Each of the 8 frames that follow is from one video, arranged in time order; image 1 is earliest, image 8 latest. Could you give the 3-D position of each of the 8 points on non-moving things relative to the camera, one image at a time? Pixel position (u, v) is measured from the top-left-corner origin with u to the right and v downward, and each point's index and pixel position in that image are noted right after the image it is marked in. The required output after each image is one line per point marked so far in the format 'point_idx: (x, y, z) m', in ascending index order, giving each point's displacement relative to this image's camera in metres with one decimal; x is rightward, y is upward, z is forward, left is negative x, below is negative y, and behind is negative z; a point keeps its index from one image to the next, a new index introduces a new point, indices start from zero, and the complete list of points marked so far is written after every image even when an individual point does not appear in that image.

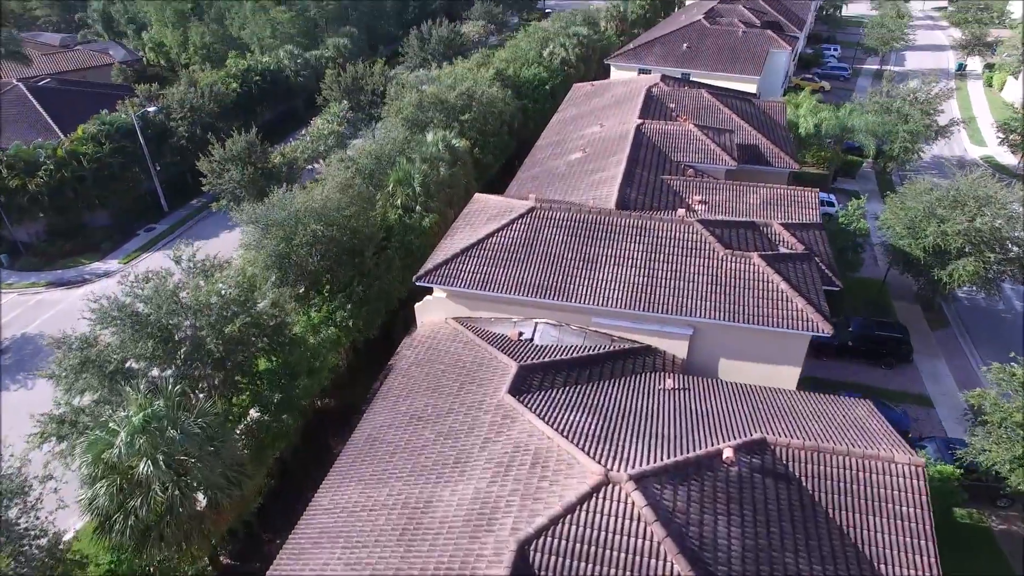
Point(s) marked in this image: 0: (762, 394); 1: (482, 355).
0: (+5.7, -2.4, +15.0) m
1: (-0.7, -1.6, +15.5) m
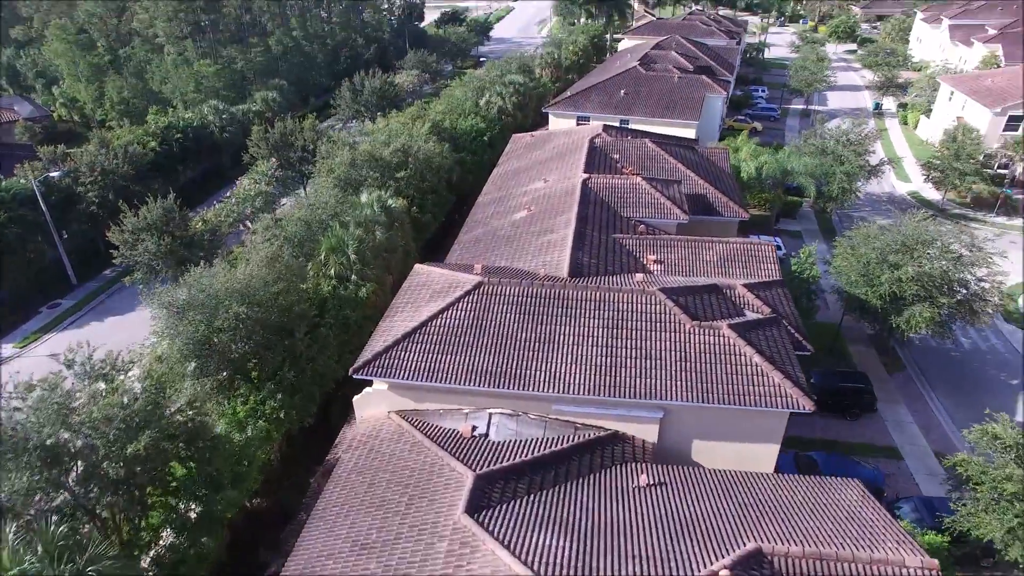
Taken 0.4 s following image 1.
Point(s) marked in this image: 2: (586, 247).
0: (+4.8, -4.0, +13.6) m
1: (-1.7, -3.6, +13.5) m
2: (+2.2, +1.2, +19.6) m
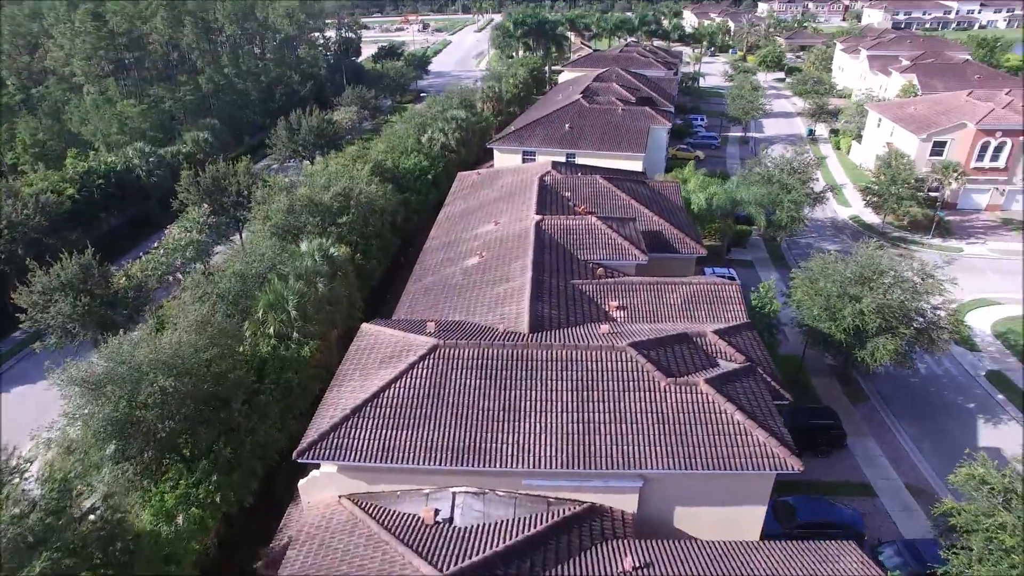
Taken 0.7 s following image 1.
0: (+4.3, -5.1, +12.5) m
1: (-2.2, -4.9, +11.9) m
2: (+1.0, -0.2, +18.5) m
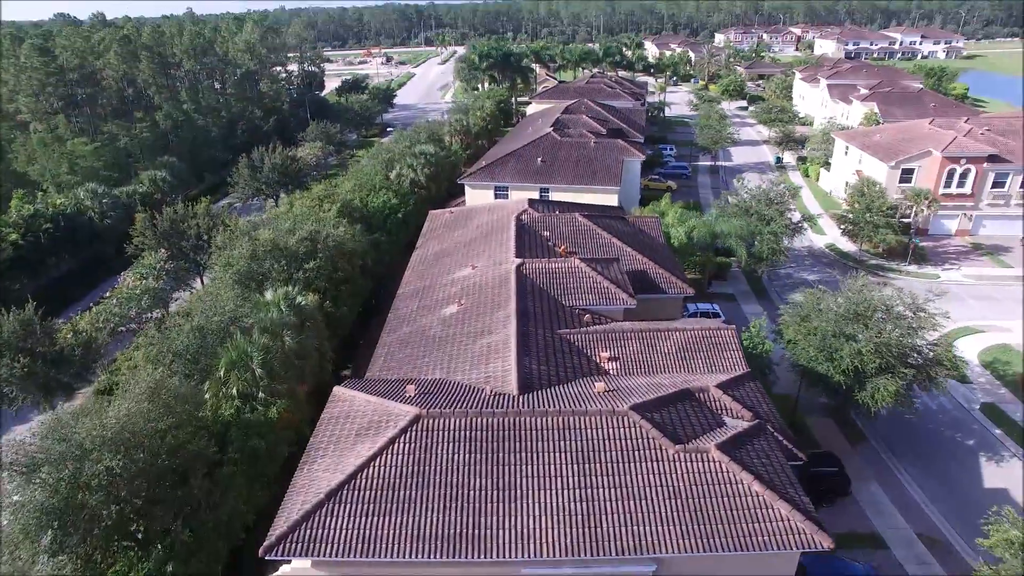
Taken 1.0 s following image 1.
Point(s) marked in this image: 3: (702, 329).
0: (+4.3, -6.1, +11.1) m
1: (-2.1, -6.1, +10.3) m
2: (+0.6, -1.6, +17.2) m
3: (+5.4, -1.2, +18.6) m
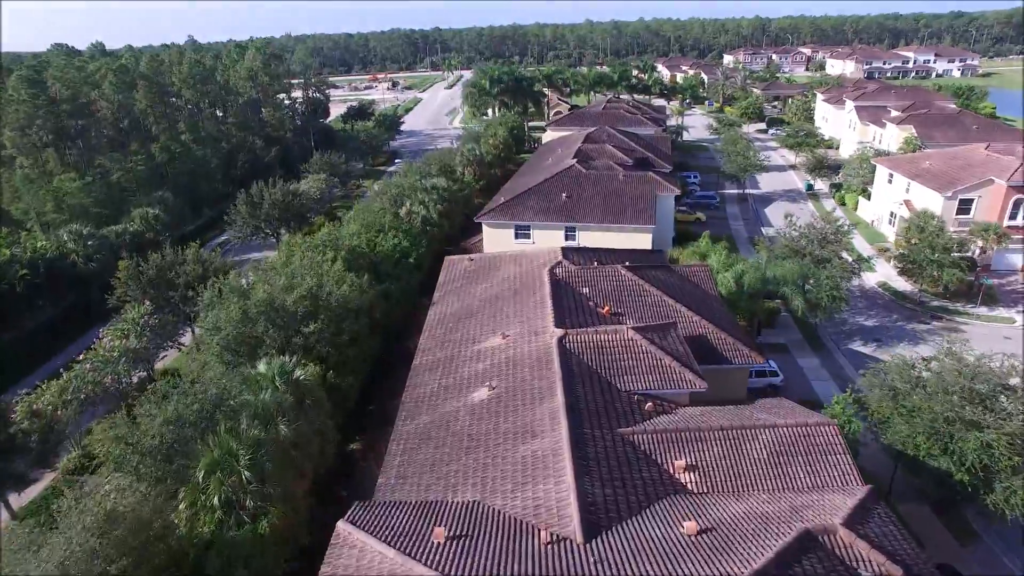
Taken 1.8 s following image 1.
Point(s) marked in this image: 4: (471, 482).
0: (+5.4, -7.8, +7.2) m
1: (-1.1, -7.8, +6.4) m
2: (+1.7, -3.5, +13.4) m
3: (+6.5, -3.1, +14.8) m
4: (-0.8, -4.0, +13.8) m
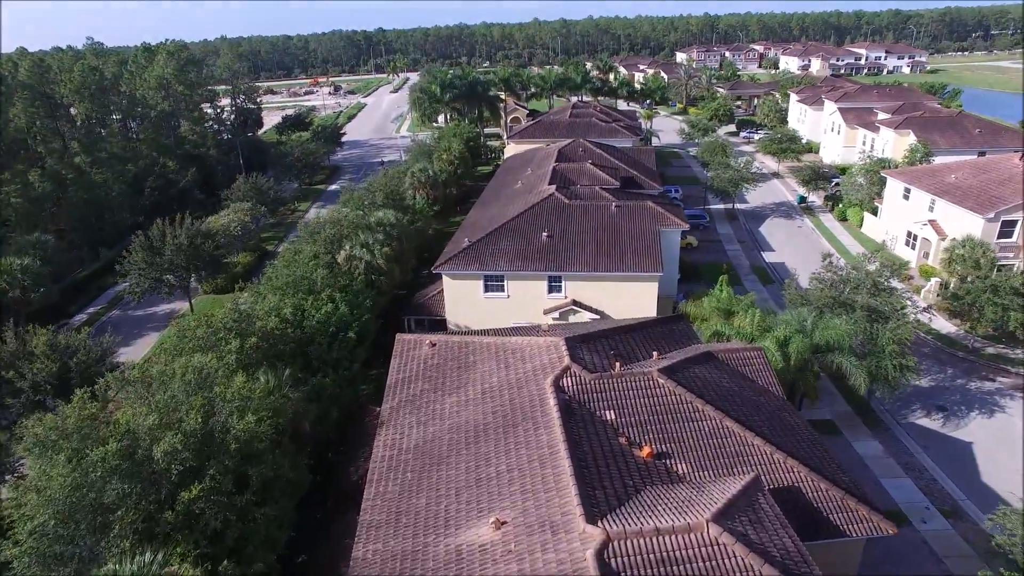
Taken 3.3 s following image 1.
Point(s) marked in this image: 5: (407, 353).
0: (+6.4, -10.5, +0.1) m
1: (+0.1, -10.7, -1.1) m
2: (+2.1, -6.3, +6.0) m
3: (+6.8, -5.7, +7.8) m
4: (-0.4, -6.9, +6.3) m
5: (-3.0, -2.0, +19.5) m
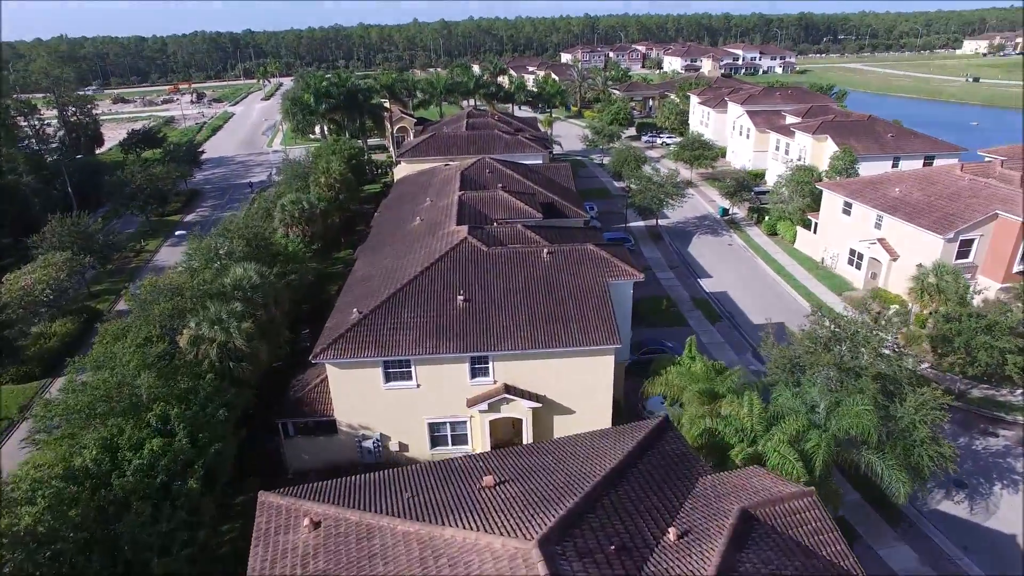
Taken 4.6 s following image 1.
0: (+8.6, -12.6, -5.6) m
1: (+2.6, -13.2, -7.9) m
2: (+3.2, -8.8, -0.5) m
3: (+7.5, -7.9, +2.0) m
4: (+0.7, -9.5, -0.6) m
5: (-4.3, -4.9, +11.9) m
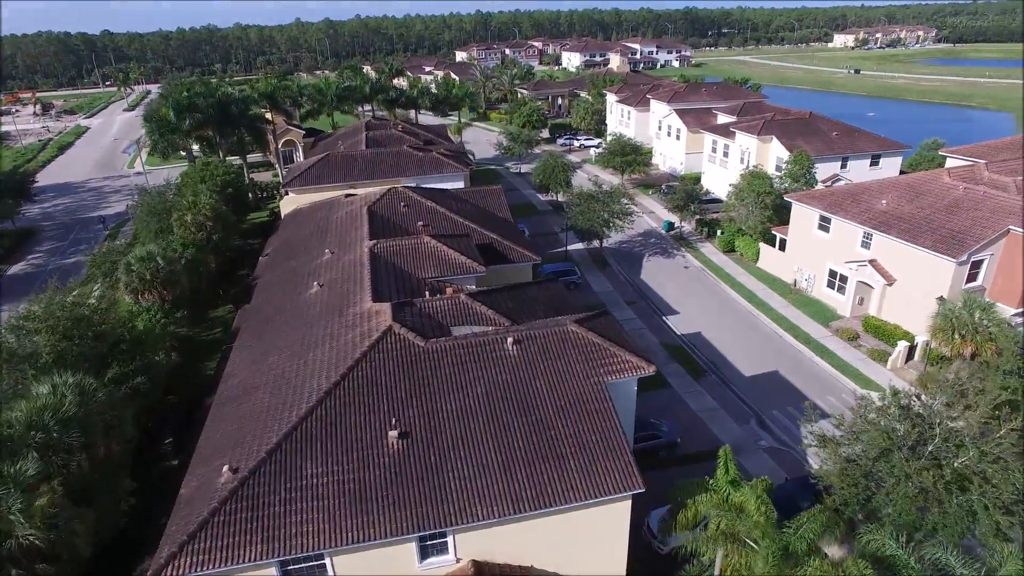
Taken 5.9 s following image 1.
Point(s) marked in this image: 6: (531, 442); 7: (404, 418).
0: (+12.4, -14.5, -11.4) m
1: (+6.8, -15.6, -14.4) m
2: (+6.0, -11.1, -7.1) m
3: (+9.9, -9.9, -4.0) m
4: (+3.7, -12.0, -7.5) m
5: (-3.4, -7.8, +4.1) m
6: (+0.4, -3.3, +14.2) m
7: (-2.4, -2.9, +14.5) m
